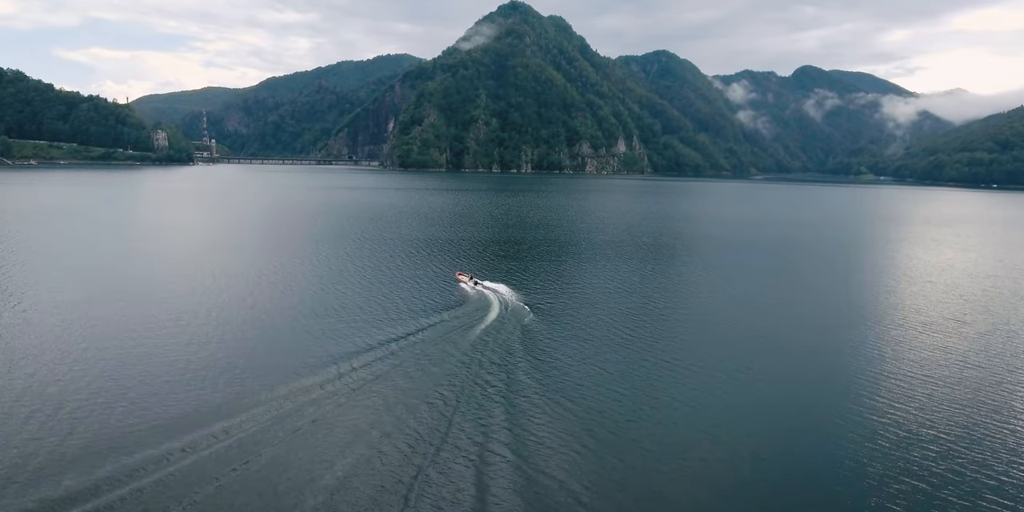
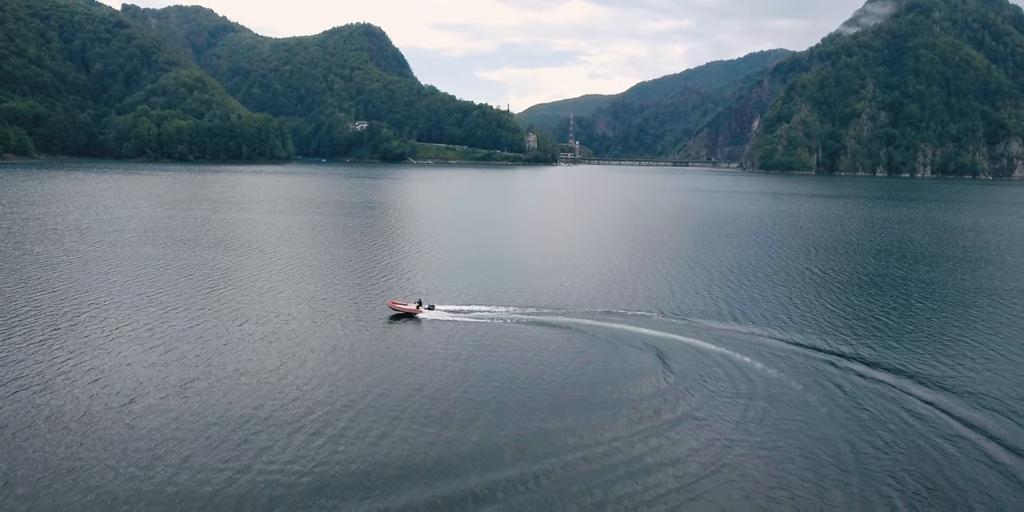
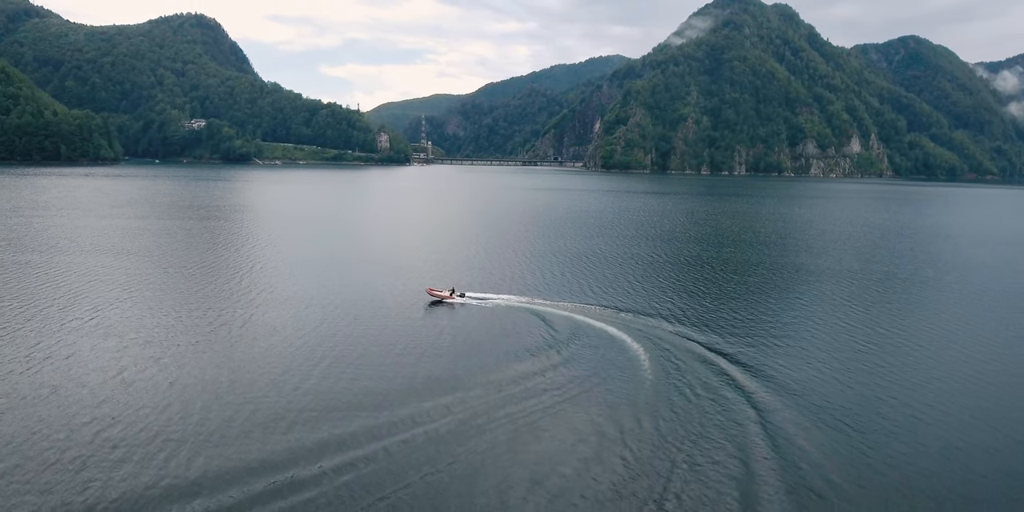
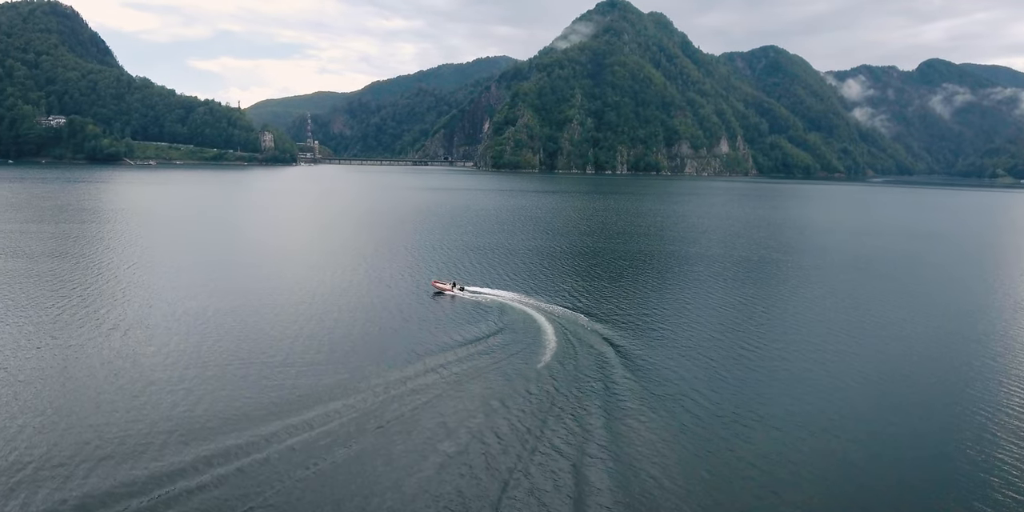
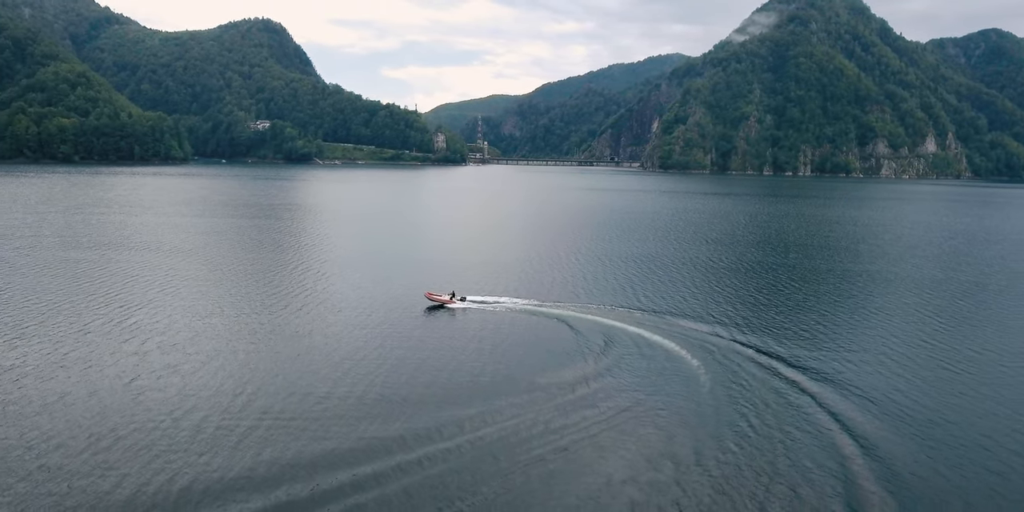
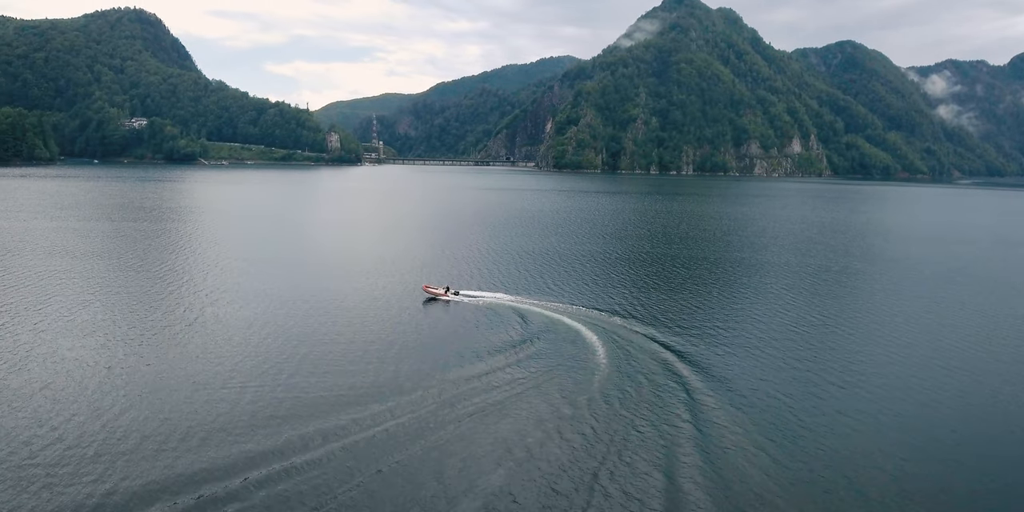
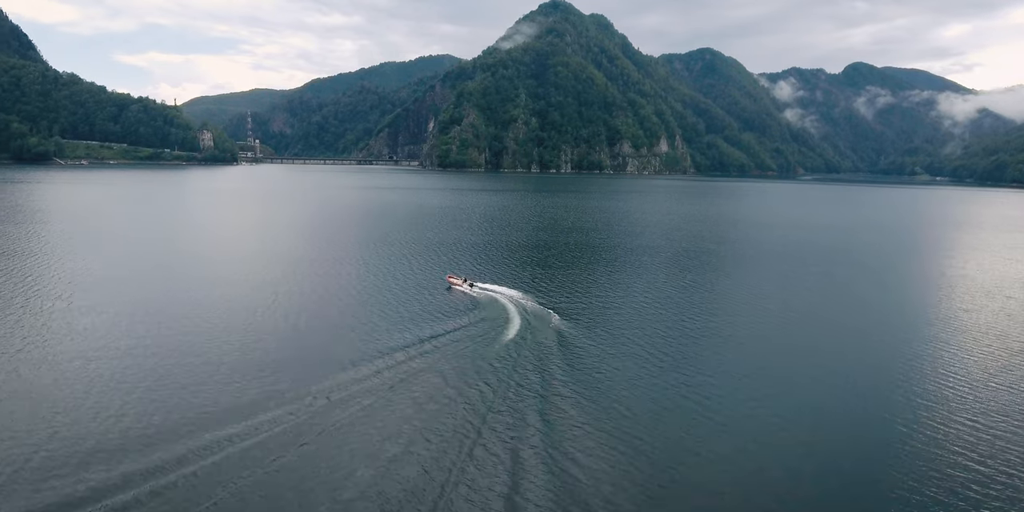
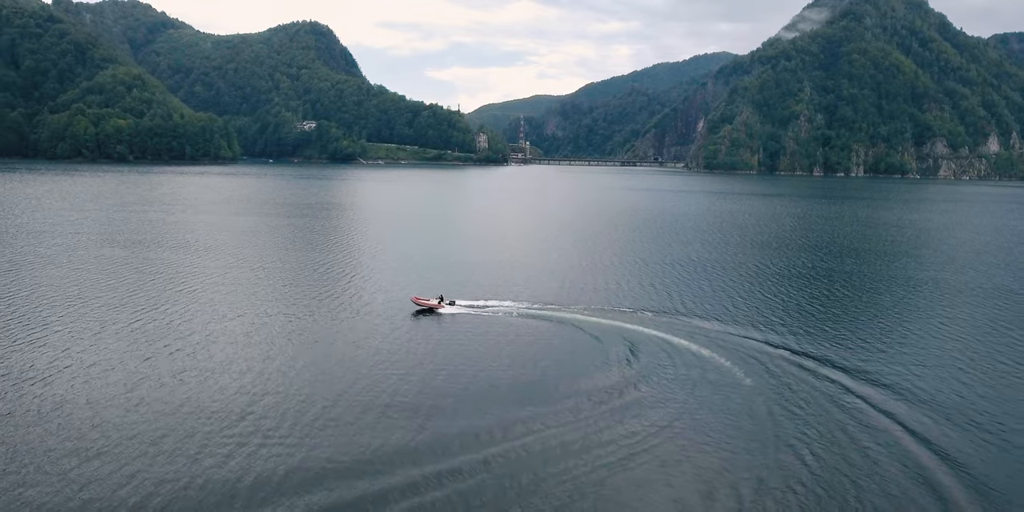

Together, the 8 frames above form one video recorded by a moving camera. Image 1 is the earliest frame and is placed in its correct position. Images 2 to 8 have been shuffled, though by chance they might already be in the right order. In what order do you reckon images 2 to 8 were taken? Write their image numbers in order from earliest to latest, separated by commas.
7, 4, 6, 3, 5, 8, 2
